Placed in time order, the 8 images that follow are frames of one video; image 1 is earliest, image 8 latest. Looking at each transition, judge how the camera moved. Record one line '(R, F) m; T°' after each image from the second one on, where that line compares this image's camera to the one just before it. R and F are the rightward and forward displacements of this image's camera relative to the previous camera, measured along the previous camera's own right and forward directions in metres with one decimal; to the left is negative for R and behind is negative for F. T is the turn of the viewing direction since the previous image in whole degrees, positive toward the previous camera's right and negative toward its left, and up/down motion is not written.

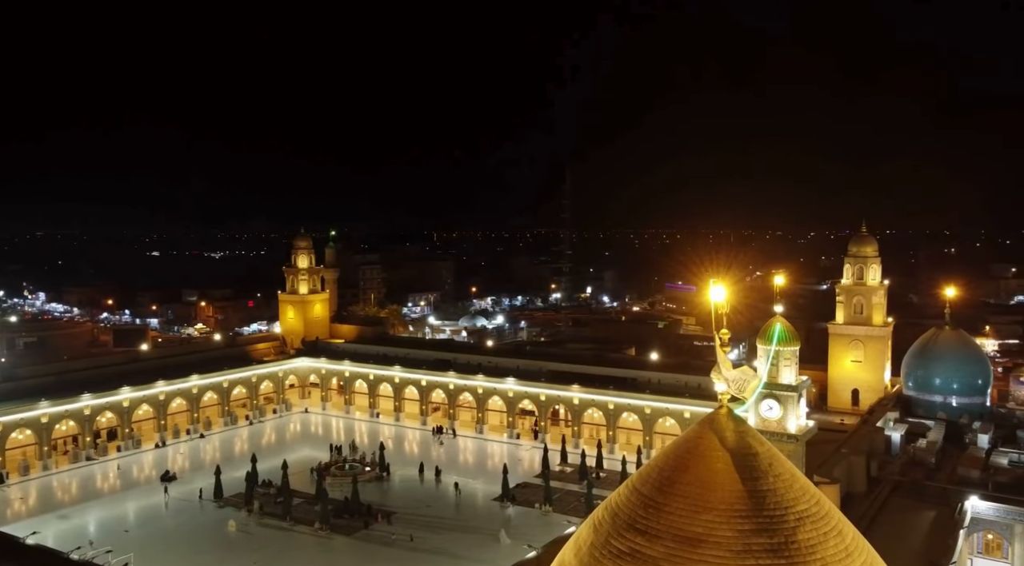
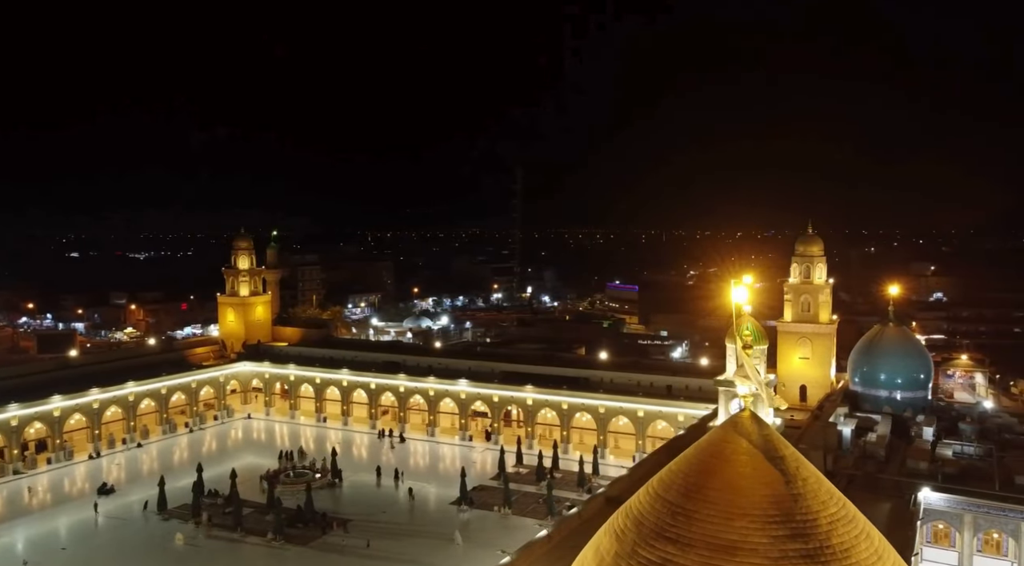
(-1.9, +0.2) m; +6°
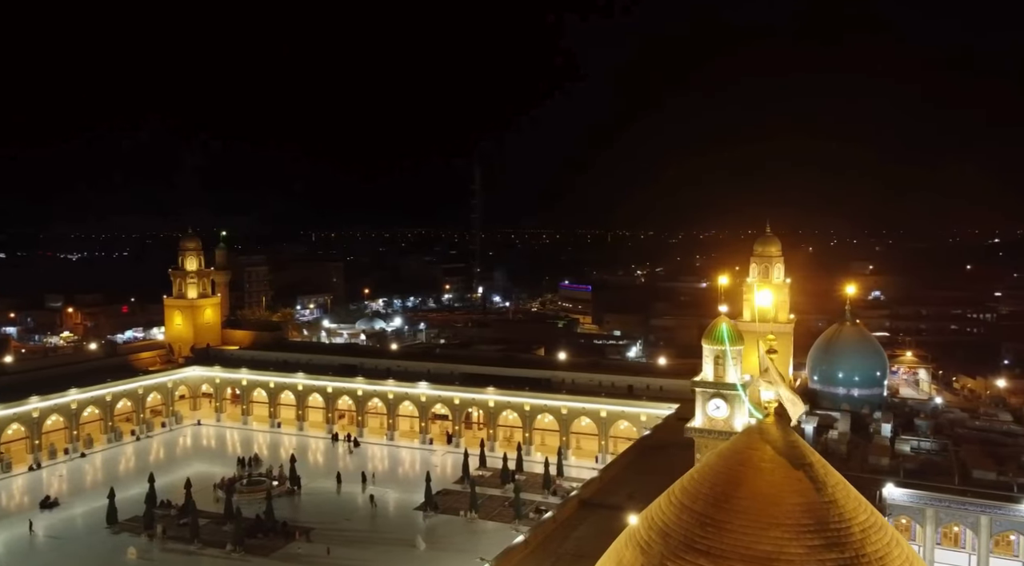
(-1.7, +0.4) m; +5°
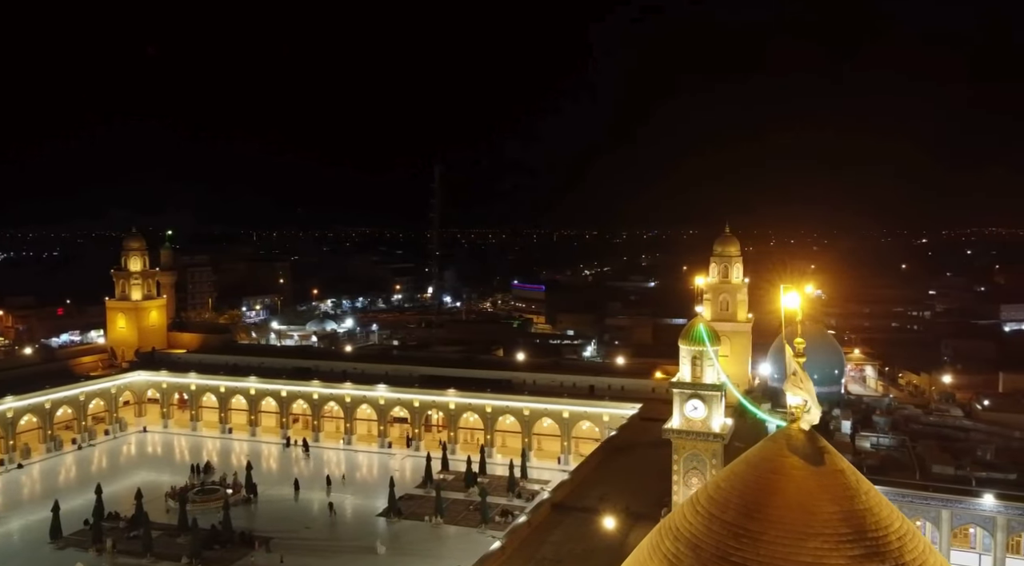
(-1.6, +0.5) m; +5°
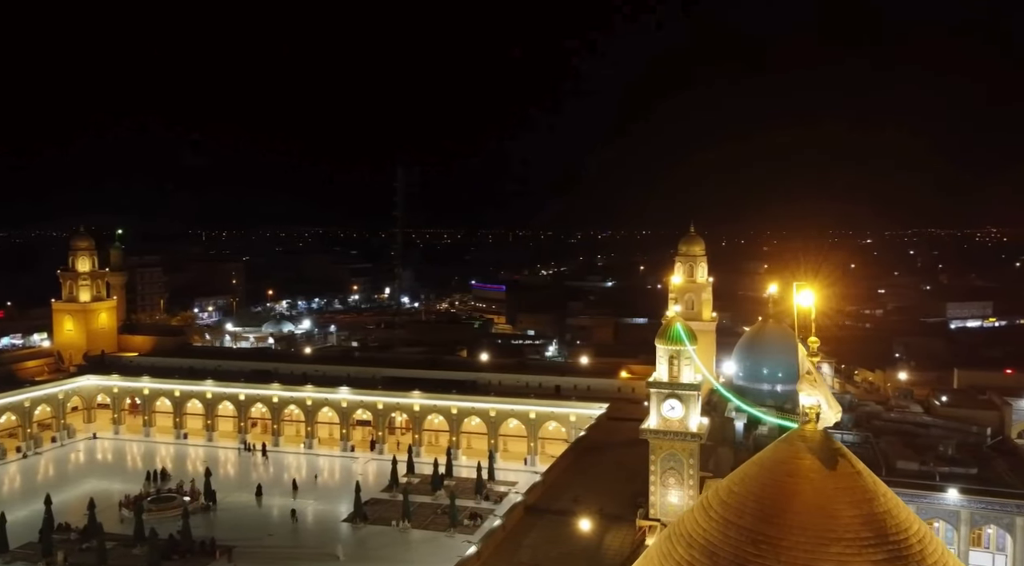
(-1.1, +0.5) m; +4°
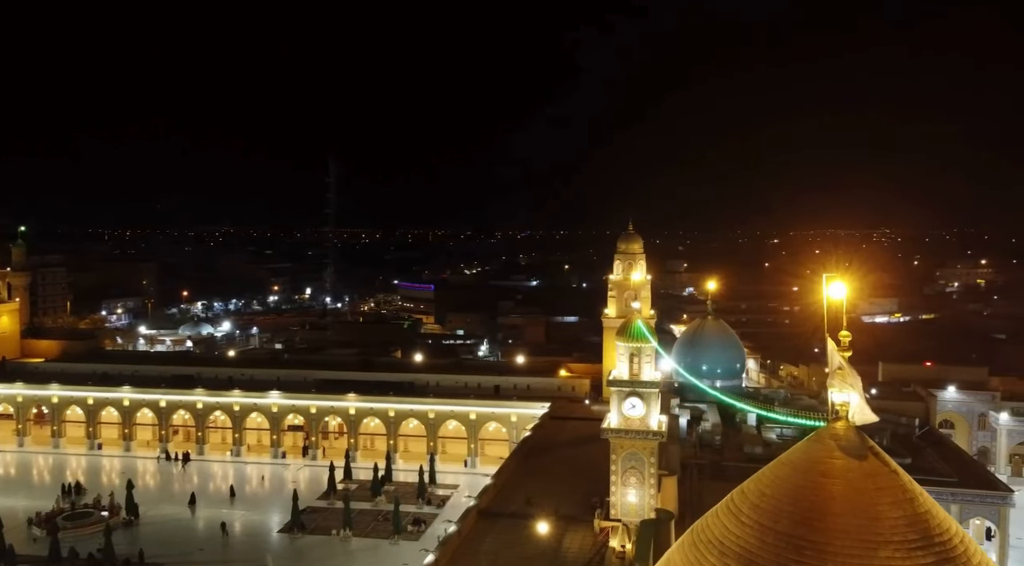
(-1.8, +1.0) m; +7°
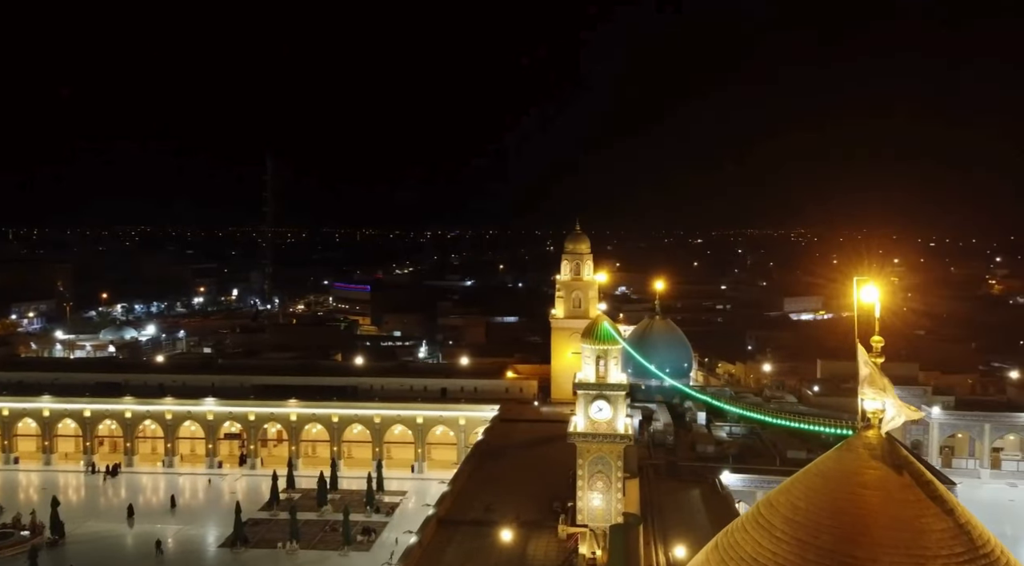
(-1.5, +1.0) m; +6°
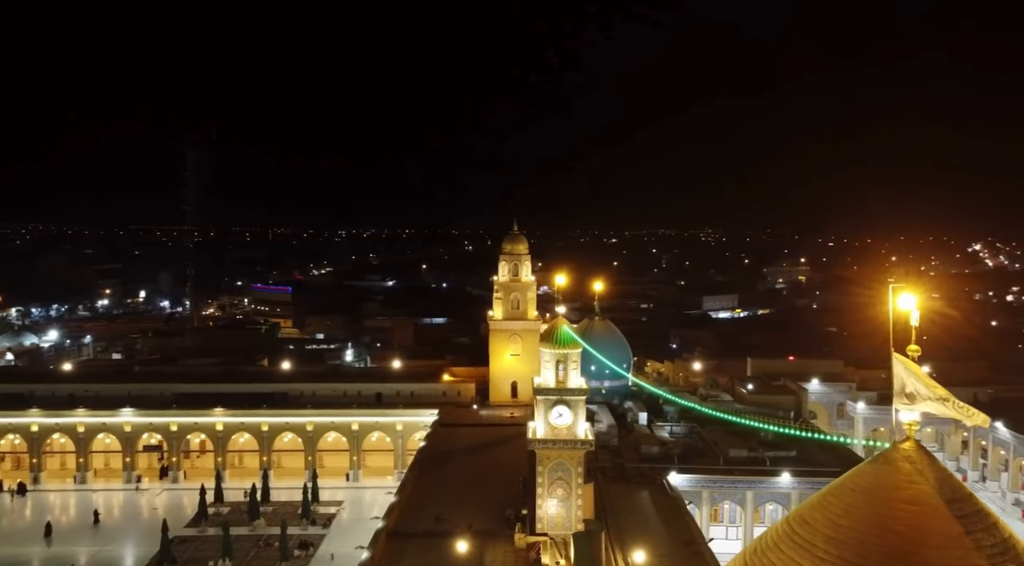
(-1.6, +1.3) m; +7°
